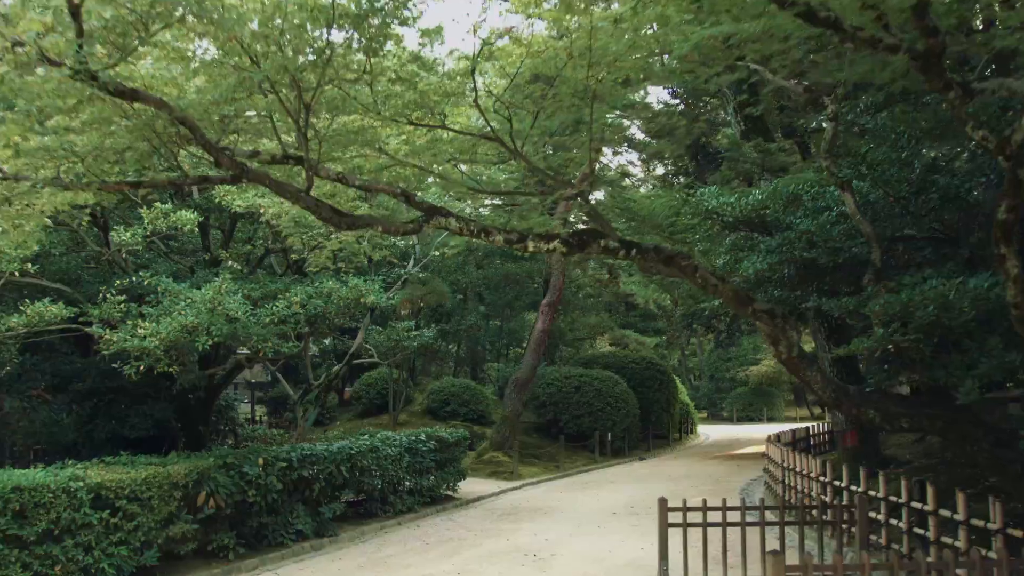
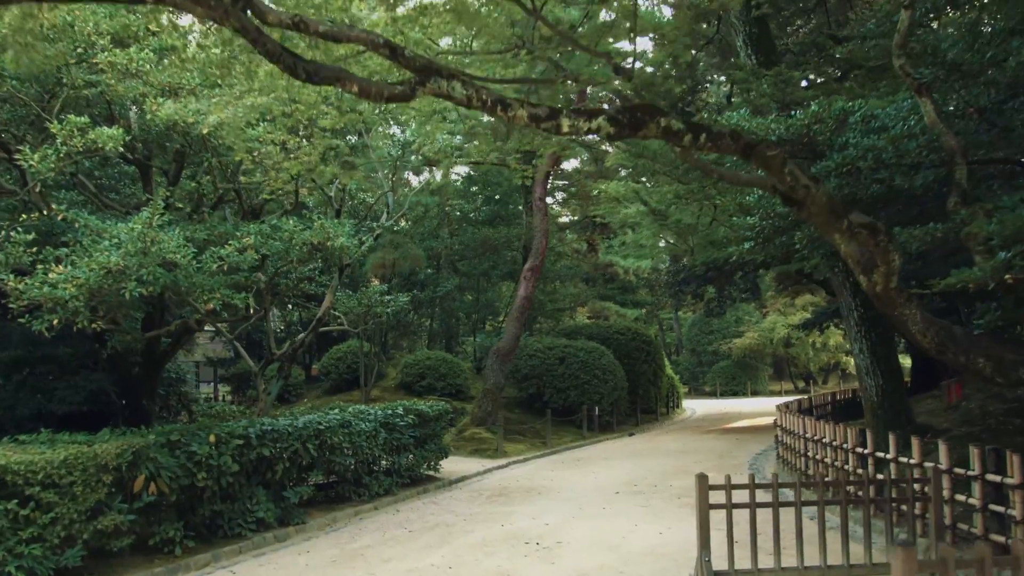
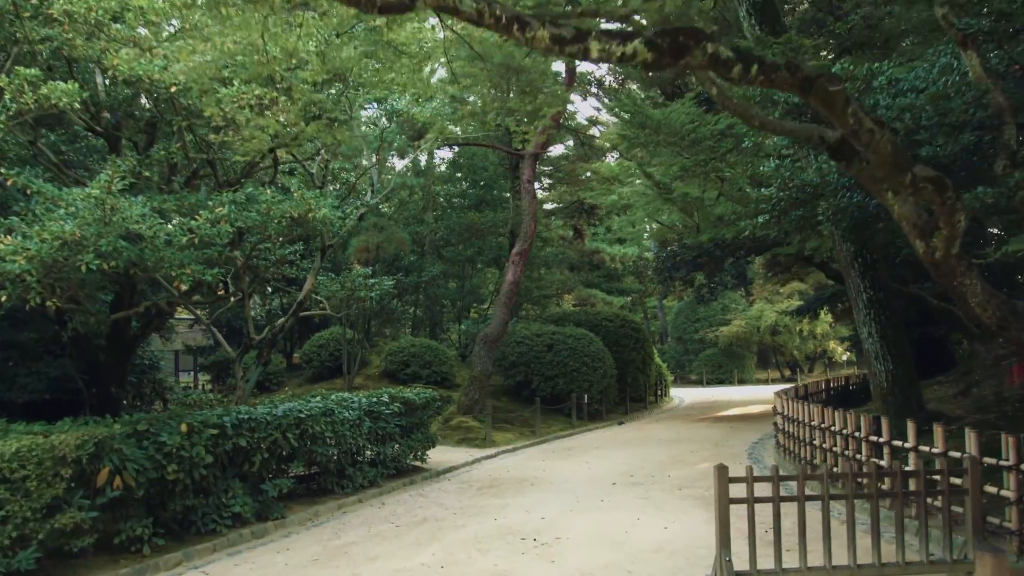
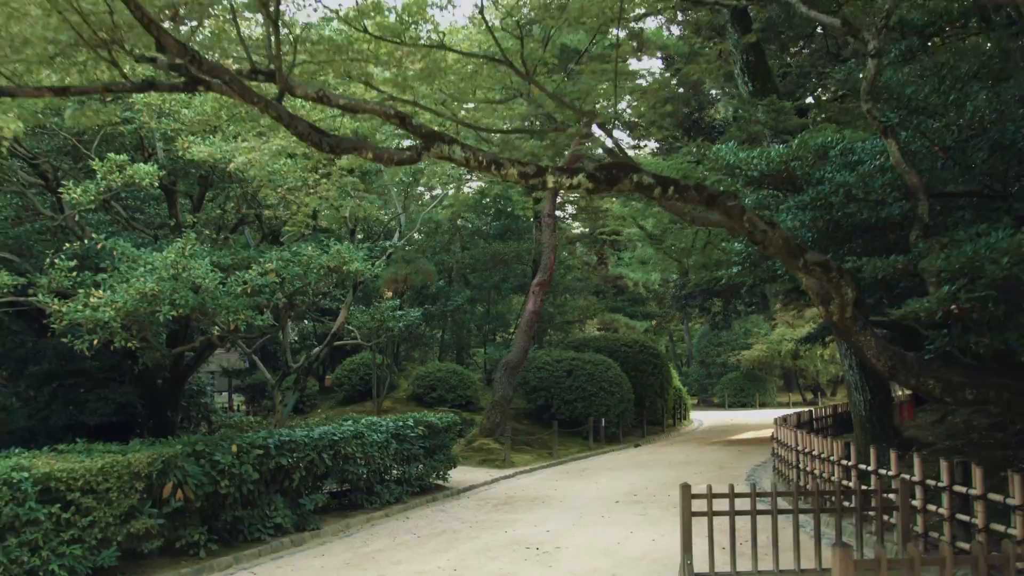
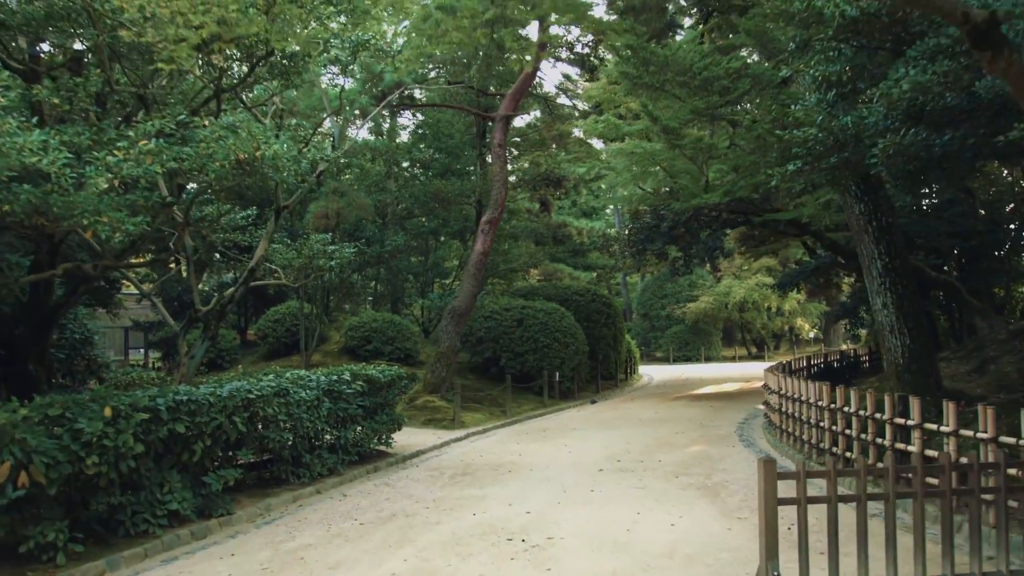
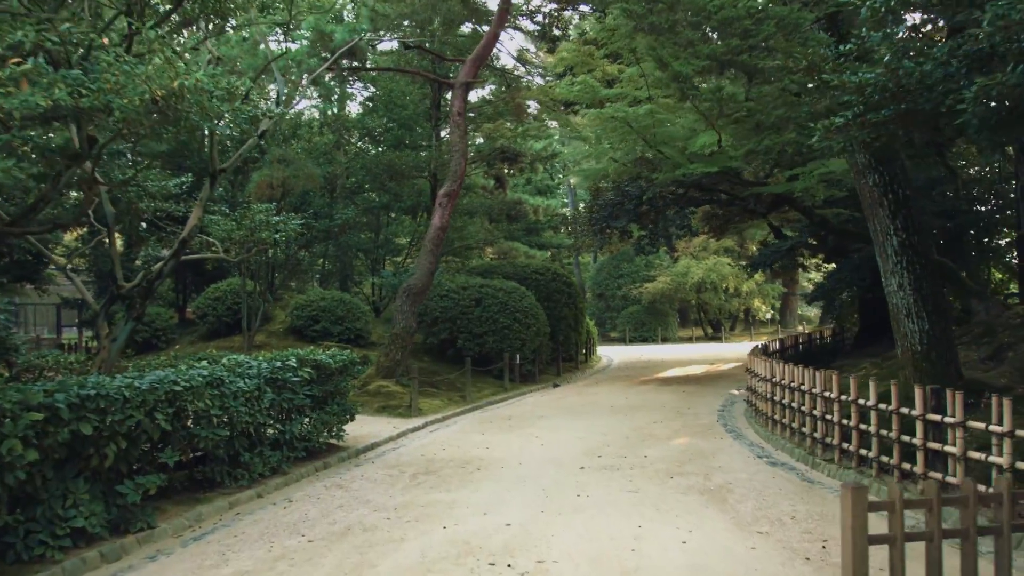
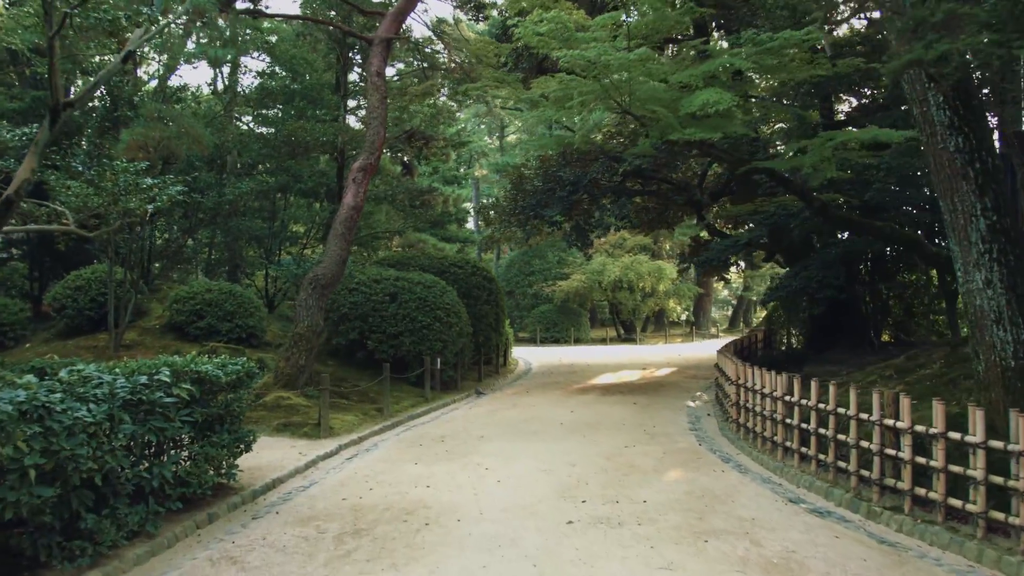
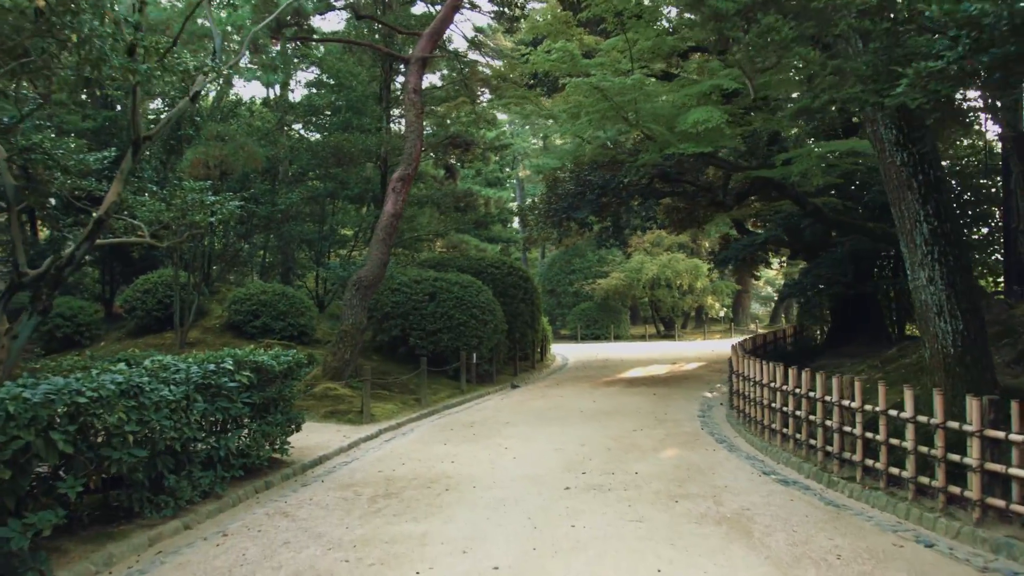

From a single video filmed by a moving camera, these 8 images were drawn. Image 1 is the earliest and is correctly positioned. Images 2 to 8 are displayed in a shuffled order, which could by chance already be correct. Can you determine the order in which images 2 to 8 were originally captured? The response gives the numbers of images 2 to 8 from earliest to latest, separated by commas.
4, 2, 3, 5, 6, 8, 7
